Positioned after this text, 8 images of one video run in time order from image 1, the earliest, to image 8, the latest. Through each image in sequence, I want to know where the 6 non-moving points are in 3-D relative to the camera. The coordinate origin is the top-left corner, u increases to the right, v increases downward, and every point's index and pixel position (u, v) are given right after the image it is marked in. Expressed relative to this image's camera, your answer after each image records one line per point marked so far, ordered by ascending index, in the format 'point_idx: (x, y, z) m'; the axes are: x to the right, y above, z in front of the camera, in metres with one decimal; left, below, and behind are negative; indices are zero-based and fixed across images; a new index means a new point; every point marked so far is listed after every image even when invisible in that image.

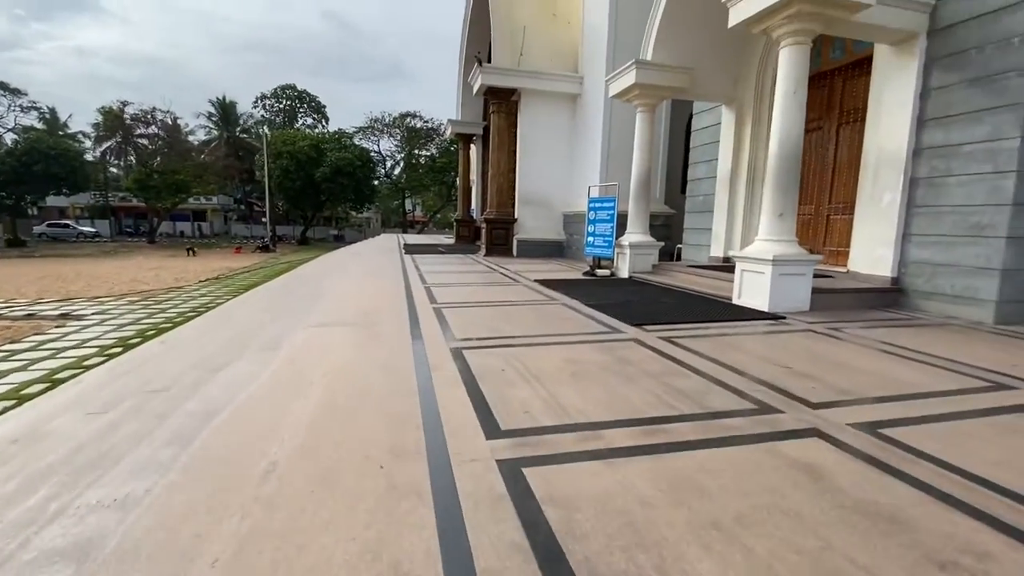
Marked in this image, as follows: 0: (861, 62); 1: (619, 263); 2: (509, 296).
0: (+3.7, +2.4, +5.2) m
1: (+1.5, +0.3, +6.6) m
2: (0.0, -0.1, +4.9) m
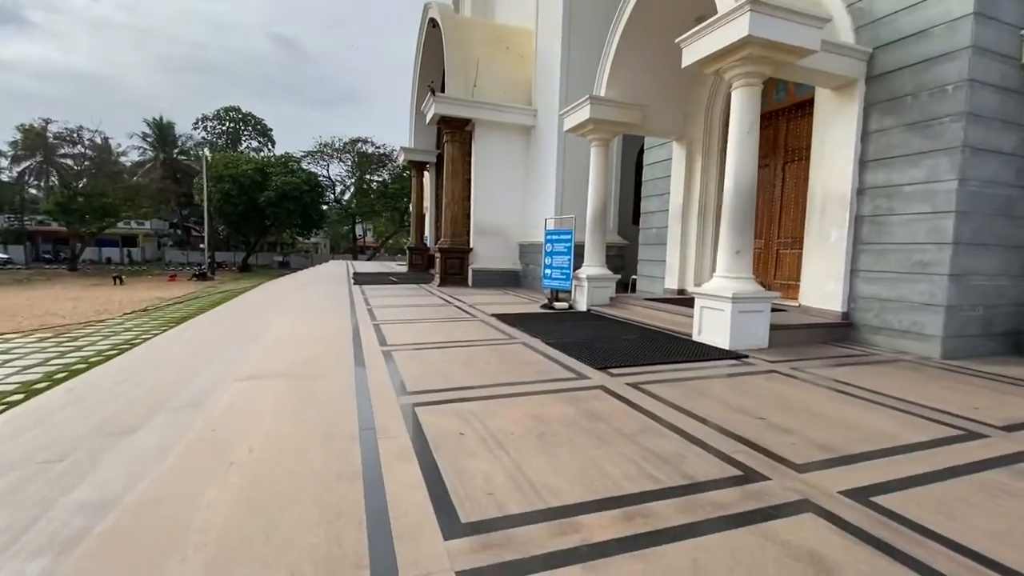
0: (+3.2, +2.1, +5.4) m
1: (+0.9, -0.1, +6.5) m
2: (-0.5, -0.4, +4.7) m
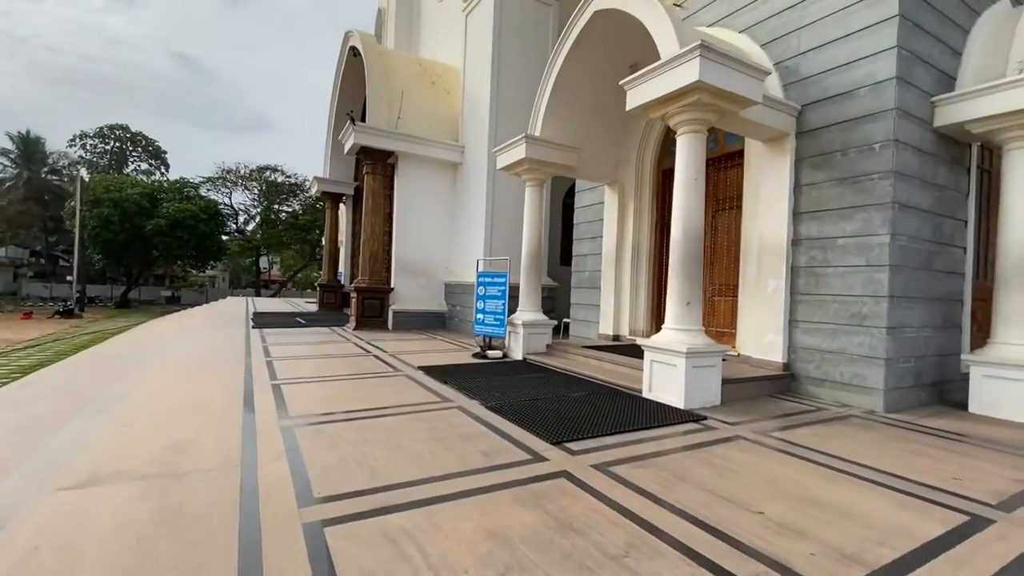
0: (+2.5, +1.5, +5.5) m
1: (0.0, -0.7, +6.0) m
2: (-1.0, -0.9, +4.0) m
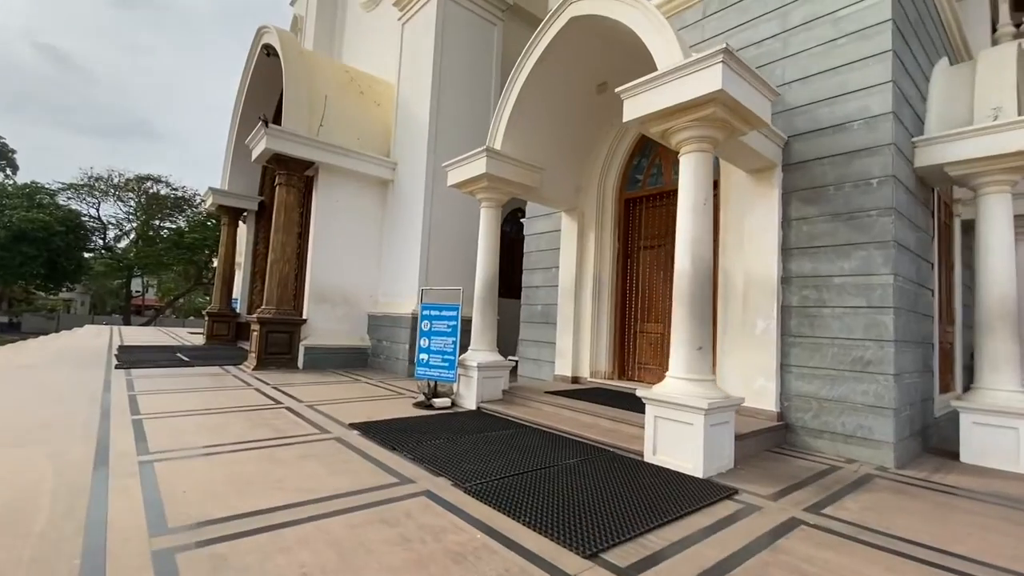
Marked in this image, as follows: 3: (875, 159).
0: (+2.1, +1.1, +5.2) m
1: (-0.5, -1.1, +5.1) m
2: (-1.2, -1.1, +2.9) m
3: (+2.8, +1.0, +3.8) m
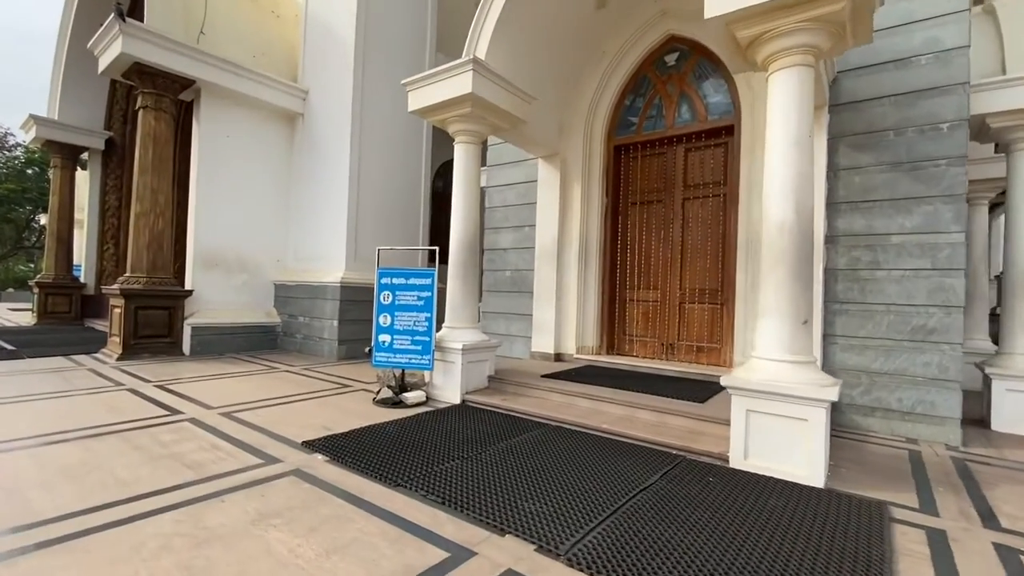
0: (+1.9, +1.5, +4.5) m
1: (-0.6, -0.7, +4.0) m
2: (-0.7, -0.9, +1.7) m
3: (+3.0, +1.3, +3.3) m
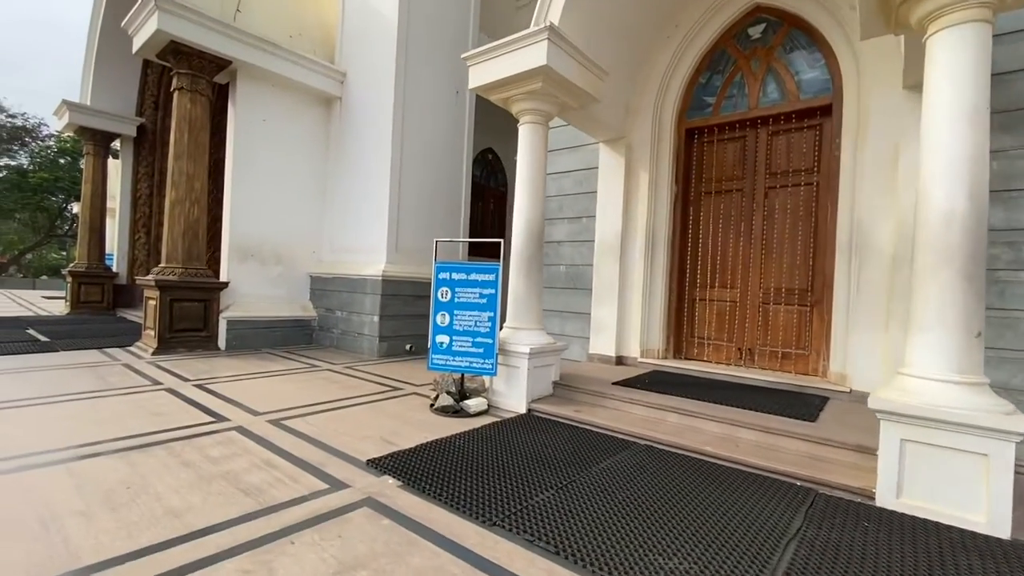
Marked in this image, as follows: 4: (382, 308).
0: (+2.4, +1.5, +4.0) m
1: (-0.1, -0.7, +3.6) m
2: (-0.3, -0.9, +1.3) m
3: (+3.5, +1.3, +2.8) m
4: (-1.5, -0.2, +5.7) m
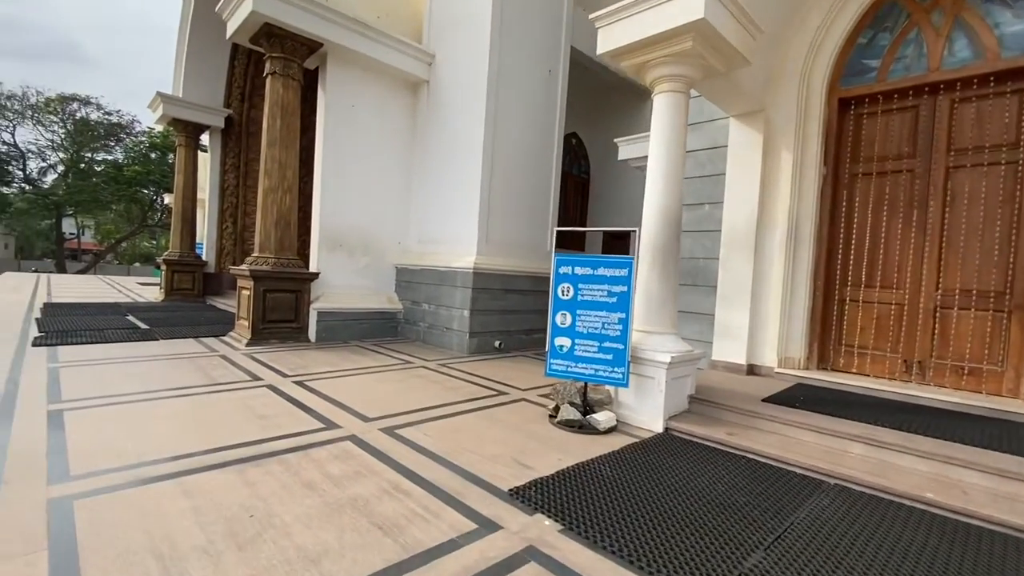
0: (+3.3, +1.4, +3.2) m
1: (+0.7, -0.7, +3.1) m
2: (+0.3, -0.9, +0.9) m
3: (+4.2, +1.2, +1.9) m
4: (-0.4, -0.2, +5.4) m
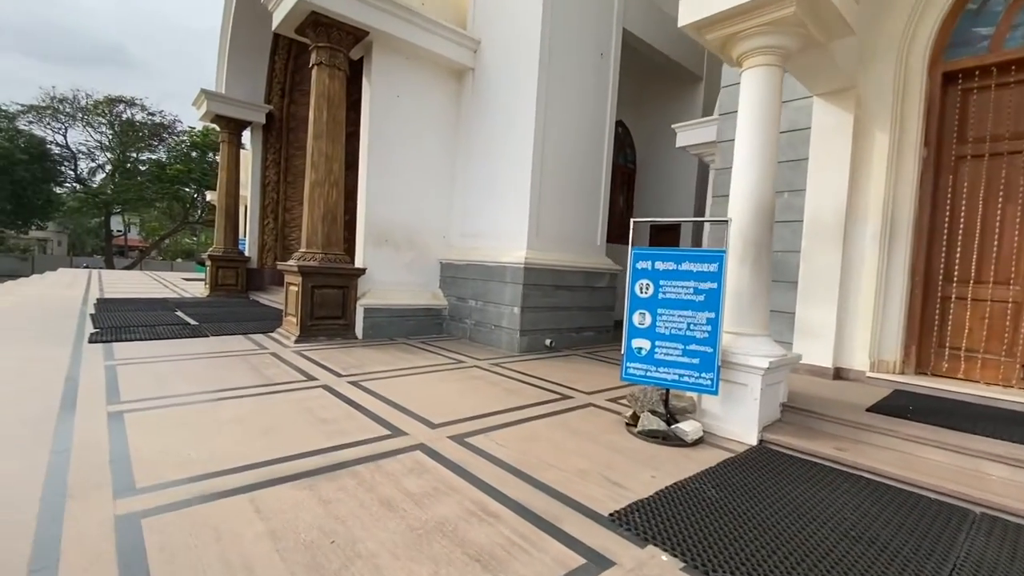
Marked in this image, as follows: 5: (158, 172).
0: (+3.8, +1.5, +2.8) m
1: (+1.2, -0.7, +2.8) m
2: (+0.6, -0.9, +0.7) m
3: (+4.6, +1.2, +1.4) m
4: (+0.1, -0.1, +5.1) m
5: (-12.9, +4.3, +17.8) m
